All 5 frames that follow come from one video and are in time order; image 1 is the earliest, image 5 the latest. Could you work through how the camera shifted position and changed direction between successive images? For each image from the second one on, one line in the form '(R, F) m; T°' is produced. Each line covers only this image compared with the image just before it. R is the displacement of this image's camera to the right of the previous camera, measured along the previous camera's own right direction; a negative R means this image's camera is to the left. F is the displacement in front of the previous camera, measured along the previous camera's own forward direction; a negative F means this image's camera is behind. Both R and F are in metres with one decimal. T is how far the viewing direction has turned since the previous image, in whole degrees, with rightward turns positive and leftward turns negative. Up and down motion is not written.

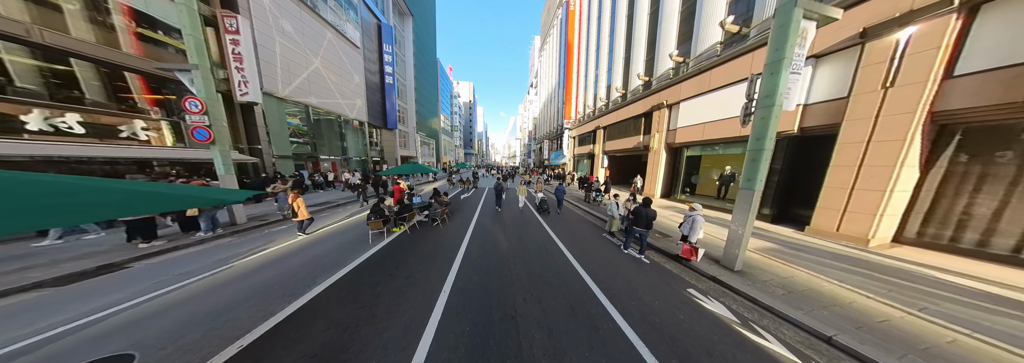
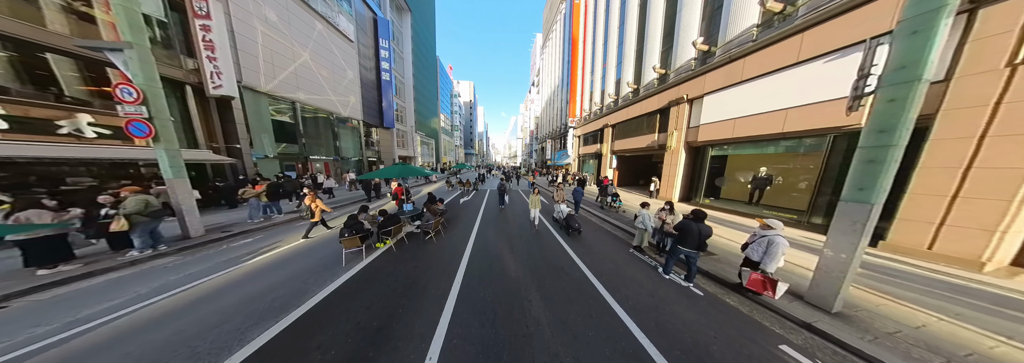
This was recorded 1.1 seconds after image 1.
(-0.2, +1.1) m; 0°
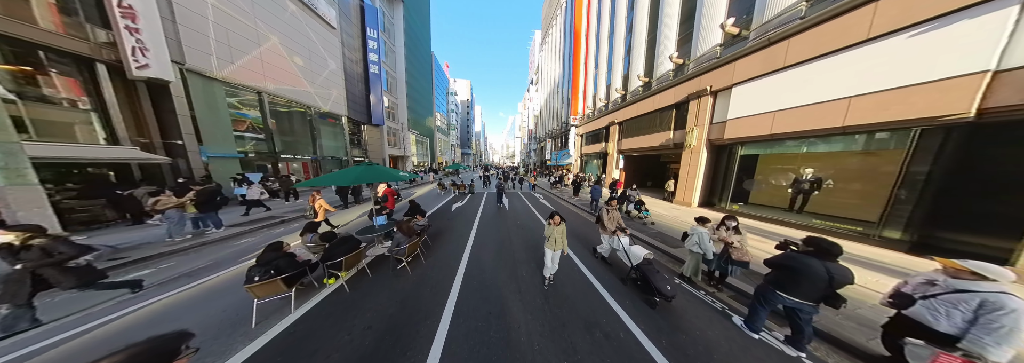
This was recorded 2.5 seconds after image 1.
(-0.2, +1.5) m; +1°
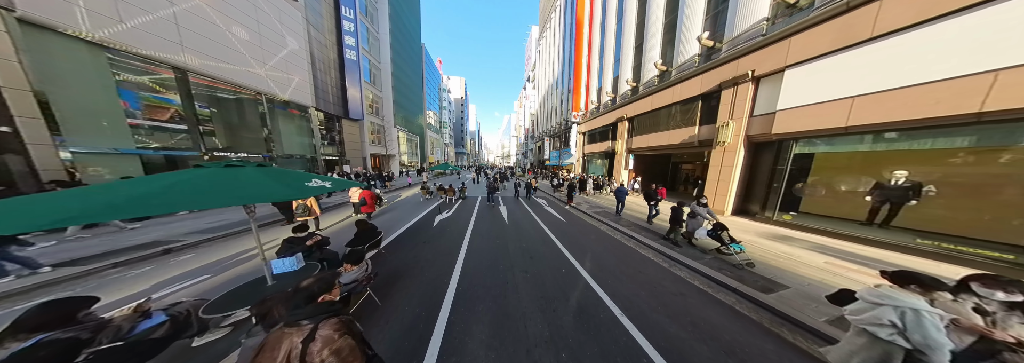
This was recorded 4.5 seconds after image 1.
(-0.3, +2.3) m; +2°
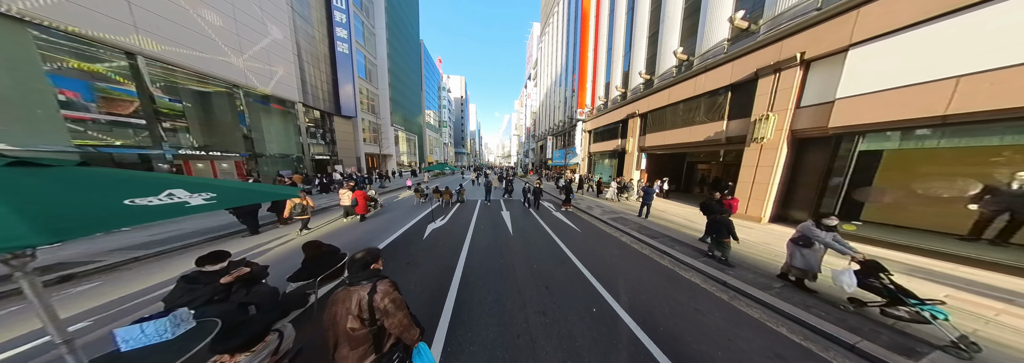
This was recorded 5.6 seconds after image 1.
(-0.2, +1.3) m; 0°
